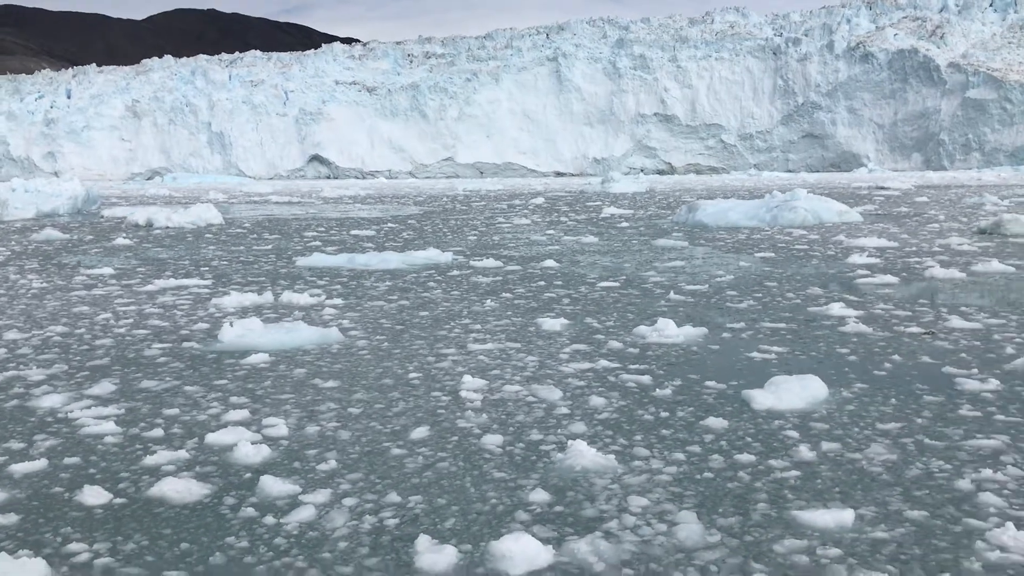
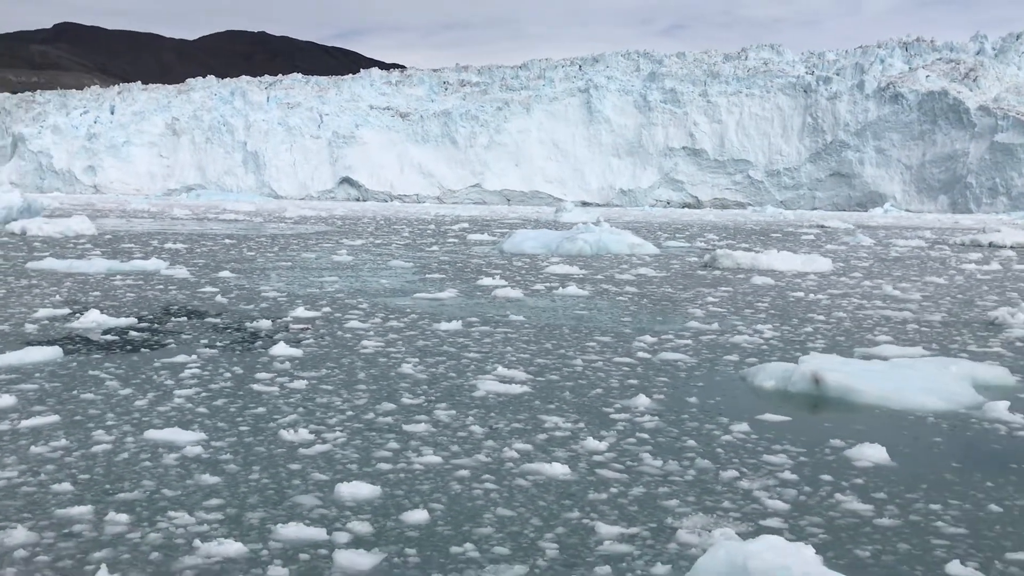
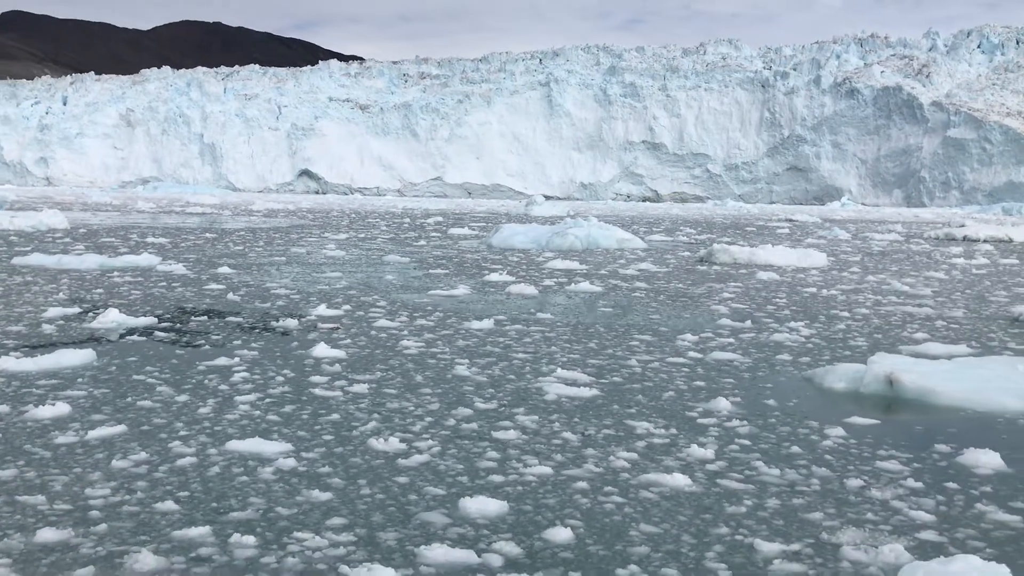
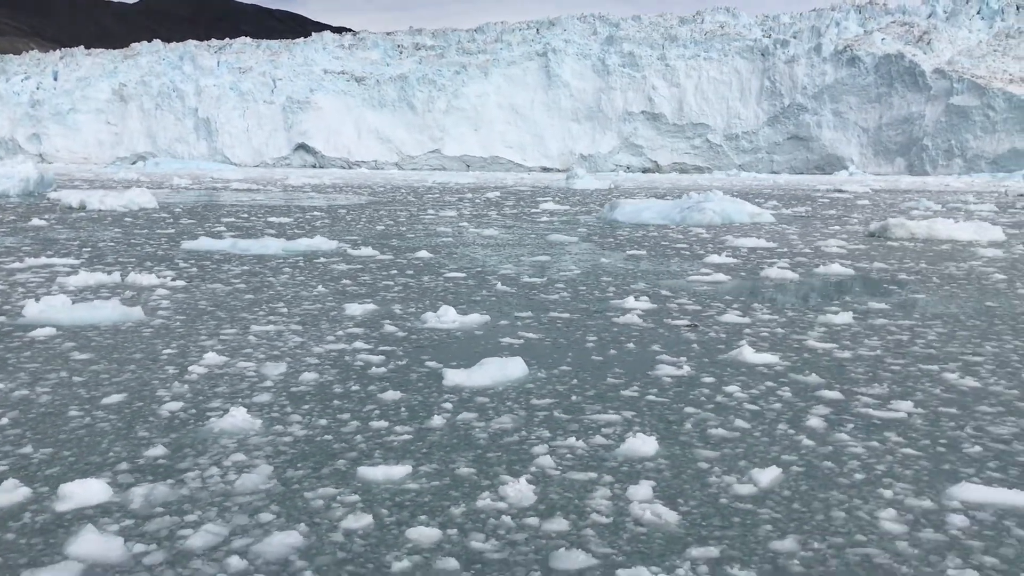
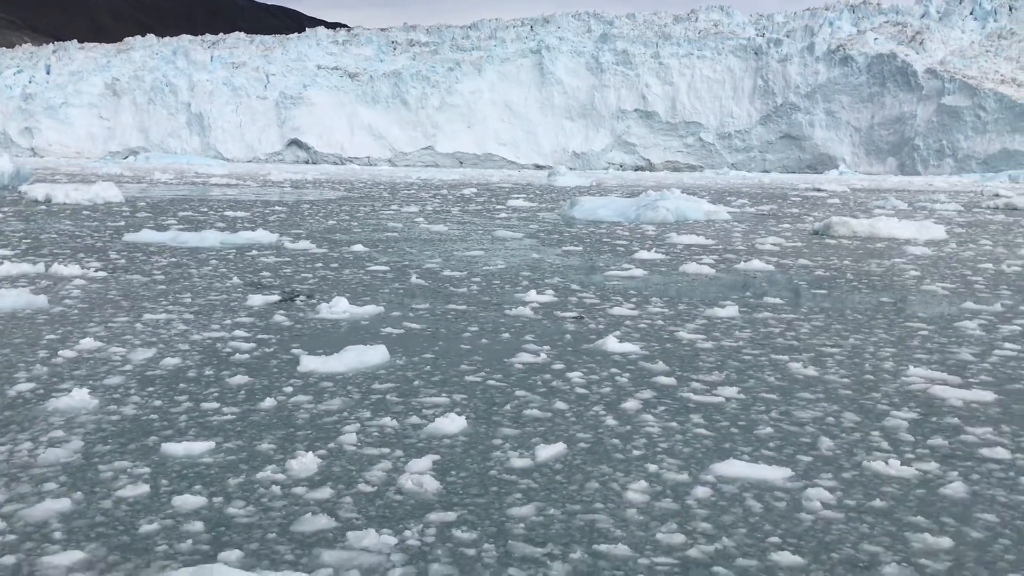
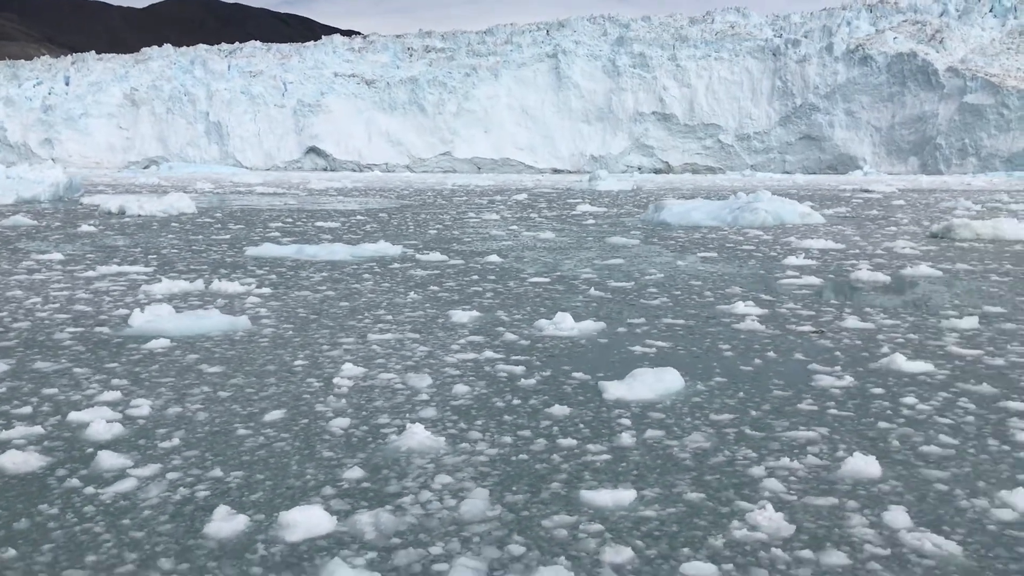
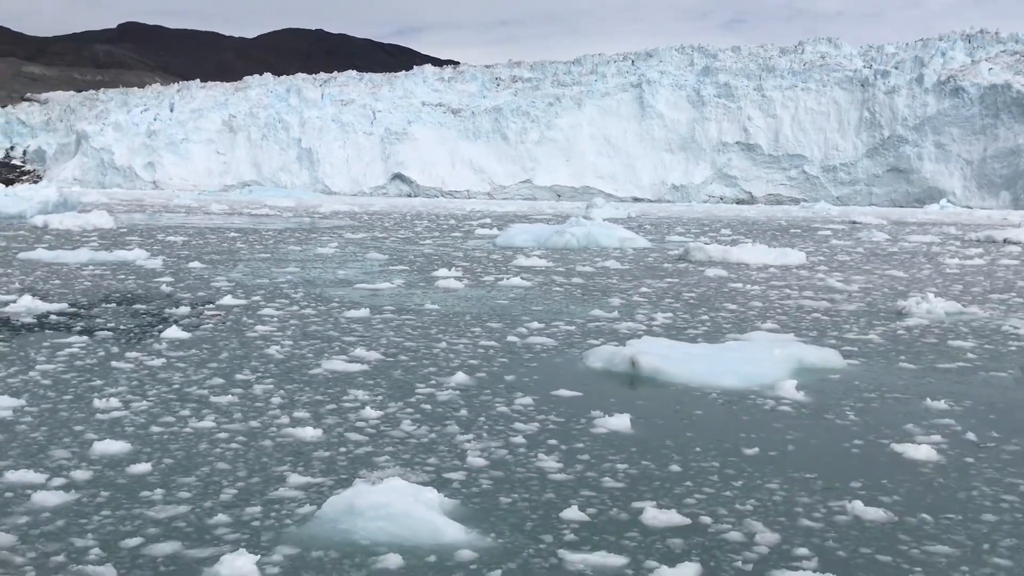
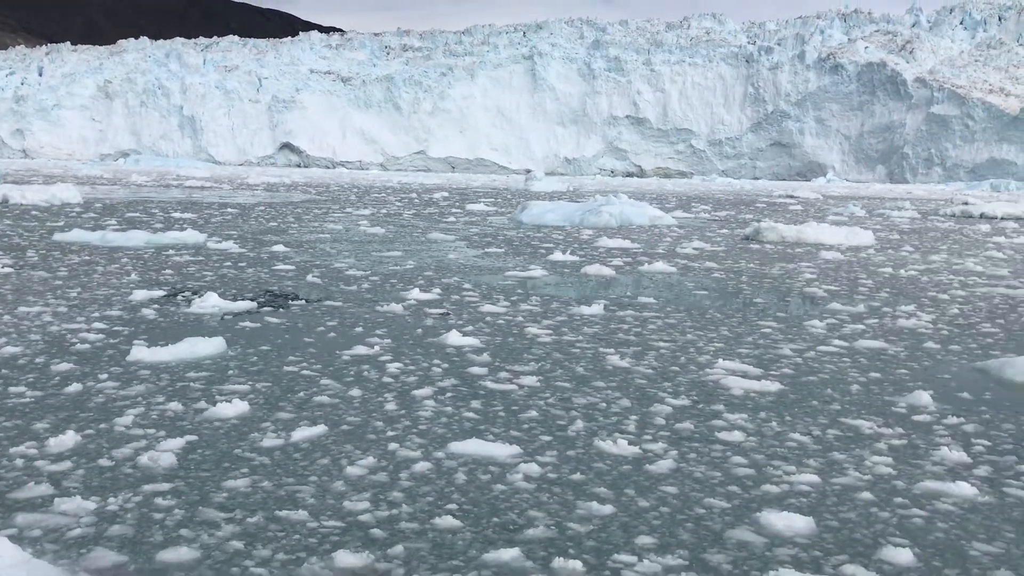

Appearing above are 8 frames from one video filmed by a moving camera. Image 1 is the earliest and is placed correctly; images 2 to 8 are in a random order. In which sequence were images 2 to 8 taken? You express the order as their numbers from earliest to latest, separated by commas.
6, 4, 5, 8, 3, 2, 7
